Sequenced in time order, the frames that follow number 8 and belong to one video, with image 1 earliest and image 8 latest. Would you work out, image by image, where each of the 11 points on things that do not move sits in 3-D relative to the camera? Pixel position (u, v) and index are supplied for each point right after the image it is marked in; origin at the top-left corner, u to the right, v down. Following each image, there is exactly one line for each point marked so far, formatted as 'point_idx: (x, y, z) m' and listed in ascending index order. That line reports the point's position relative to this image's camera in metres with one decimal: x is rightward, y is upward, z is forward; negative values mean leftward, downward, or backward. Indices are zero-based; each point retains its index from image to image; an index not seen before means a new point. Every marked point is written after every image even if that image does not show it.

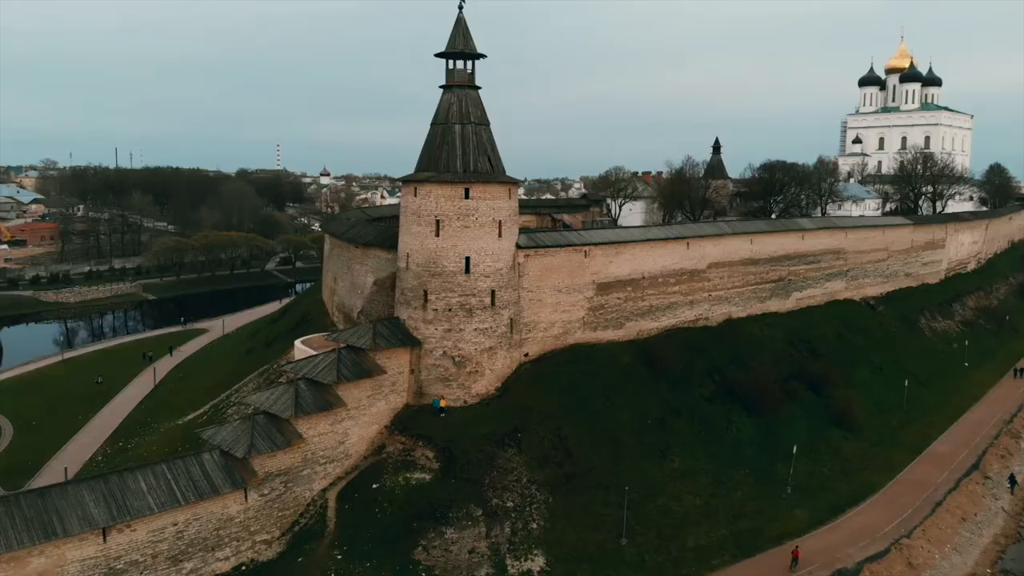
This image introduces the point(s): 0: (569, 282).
0: (+2.3, +0.3, +17.9) m
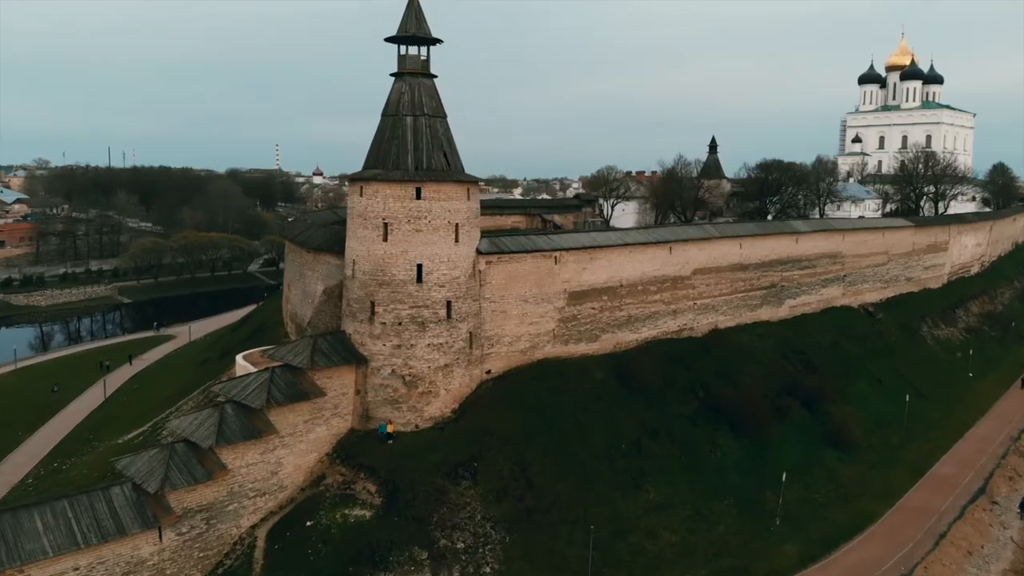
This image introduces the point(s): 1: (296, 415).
0: (+1.0, -0.1, +16.3) m
1: (-6.7, -3.9, +14.0) m
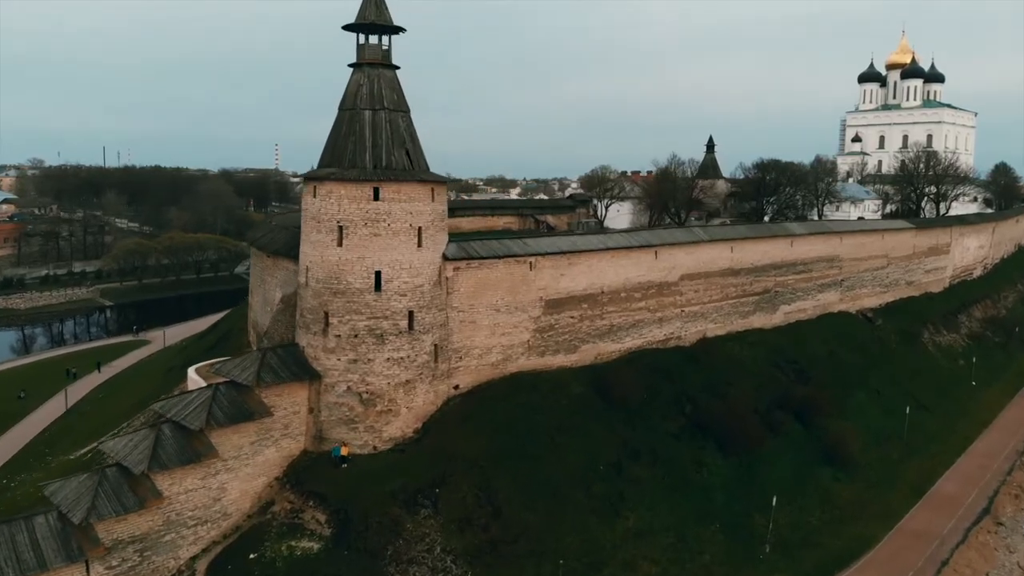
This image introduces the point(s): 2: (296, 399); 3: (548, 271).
0: (0.0, -0.4, +15.1) m
1: (-7.7, -4.2, +12.9) m
2: (-6.4, -3.3, +13.4) m
3: (+1.3, +0.6, +15.8) m
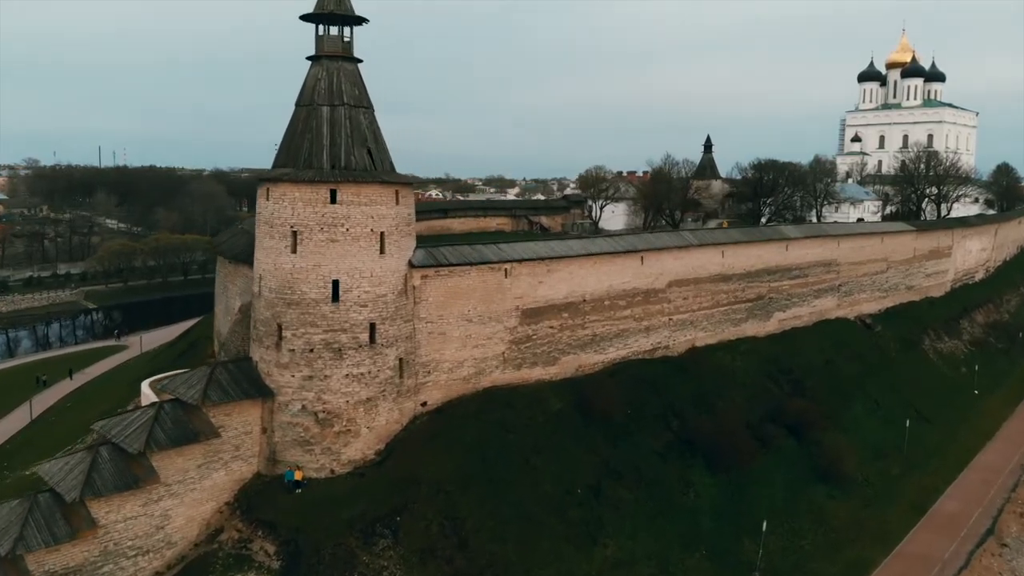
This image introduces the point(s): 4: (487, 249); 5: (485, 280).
0: (-0.8, -0.6, +14.2) m
1: (-8.5, -4.5, +11.9) m
2: (-7.2, -3.6, +12.5) m
3: (+0.4, +0.3, +14.9) m
4: (-0.8, +1.3, +14.5) m
5: (-0.8, +0.3, +14.2) m
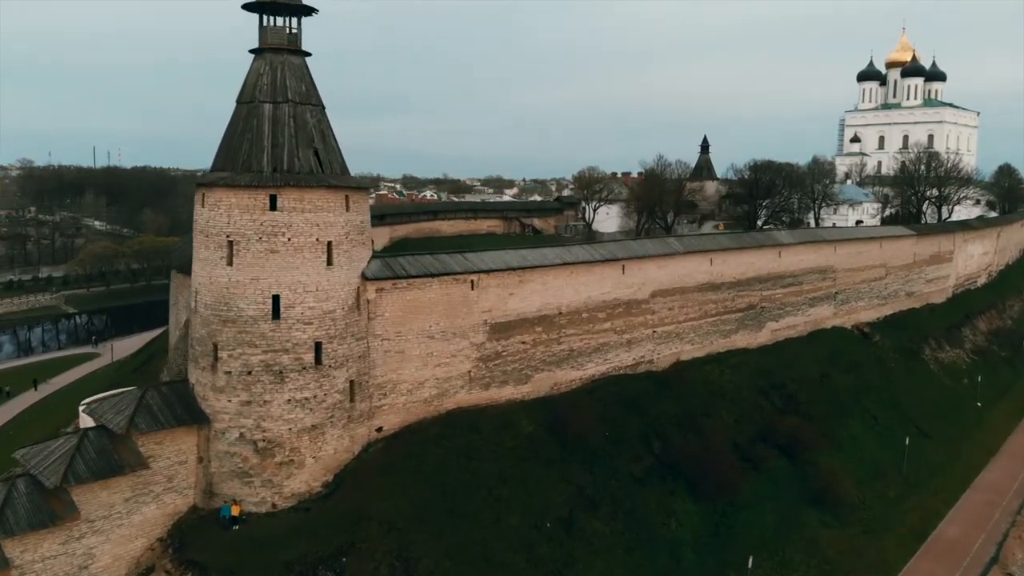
0: (-1.8, -1.0, +13.1) m
1: (-9.5, -4.9, +10.8) m
2: (-8.2, -3.9, +11.3) m
3: (-0.6, -0.1, +13.8) m
4: (-1.8, +0.9, +13.4) m
5: (-1.8, -0.1, +13.0) m
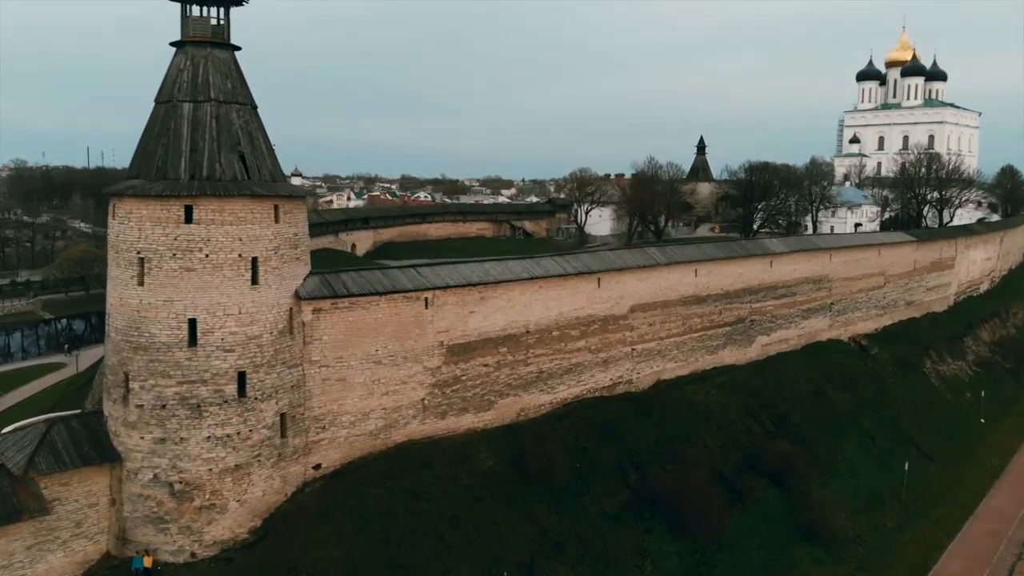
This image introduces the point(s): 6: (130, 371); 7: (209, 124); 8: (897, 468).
0: (-3.0, -1.5, +11.8) m
1: (-10.6, -5.3, +9.5) m
2: (-9.4, -4.4, +10.1) m
3: (-1.7, -0.6, +12.5) m
4: (-2.9, +0.4, +12.2) m
5: (-3.0, -0.6, +11.8) m
6: (-8.2, -1.8, +9.8) m
7: (-6.8, +3.7, +10.2) m
8: (+14.8, -6.9, +17.5) m
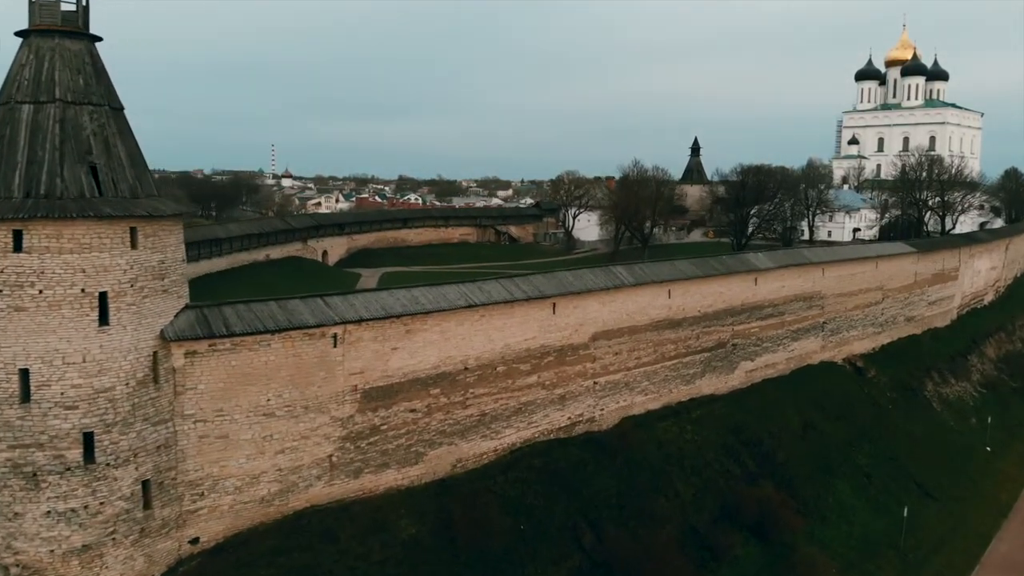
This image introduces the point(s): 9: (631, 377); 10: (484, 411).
0: (-4.6, -2.3, +9.9) m
1: (-12.3, -6.1, +7.7) m
2: (-11.0, -5.2, +8.2) m
3: (-3.4, -1.3, +10.6) m
4: (-4.6, -0.4, +10.3) m
5: (-4.6, -1.4, +9.9) m
6: (-9.9, -2.5, +8.0) m
7: (-8.4, +2.9, +8.4) m
8: (+13.2, -7.7, +15.6) m
9: (+3.8, -2.9, +14.6) m
10: (-0.8, -3.2, +12.1) m
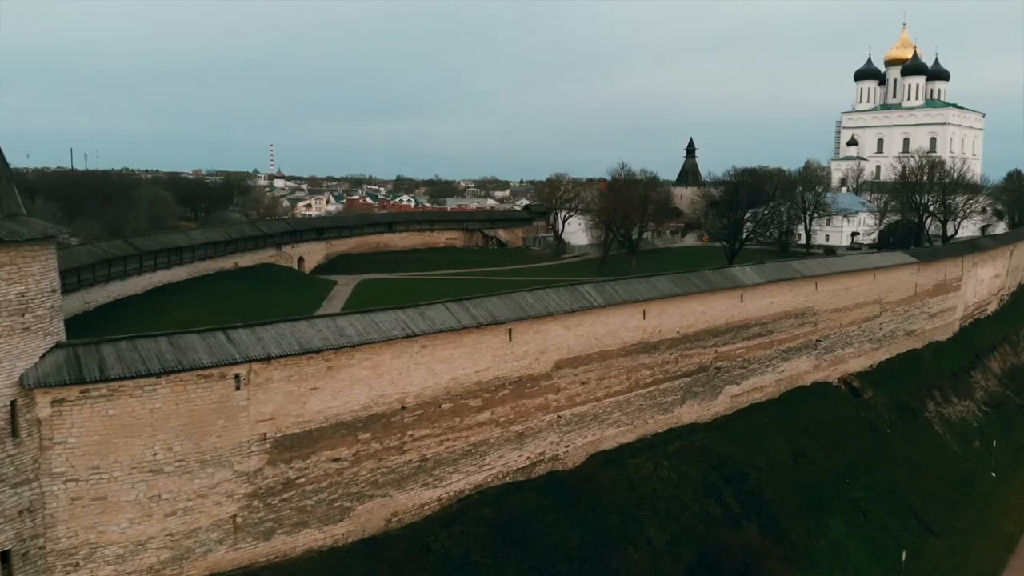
0: (-5.8, -2.9, +8.6) m
1: (-13.5, -6.7, +6.3) m
2: (-12.3, -5.8, +6.9) m
3: (-4.6, -1.9, +9.3) m
4: (-5.8, -1.0, +8.9) m
5: (-5.9, -2.0, +8.6) m
6: (-11.1, -3.1, +6.6) m
7: (-9.7, +2.3, +7.0) m
8: (+11.9, -8.3, +14.2) m
9: (+2.6, -3.5, +13.3) m
10: (-2.0, -3.8, +10.7) m
